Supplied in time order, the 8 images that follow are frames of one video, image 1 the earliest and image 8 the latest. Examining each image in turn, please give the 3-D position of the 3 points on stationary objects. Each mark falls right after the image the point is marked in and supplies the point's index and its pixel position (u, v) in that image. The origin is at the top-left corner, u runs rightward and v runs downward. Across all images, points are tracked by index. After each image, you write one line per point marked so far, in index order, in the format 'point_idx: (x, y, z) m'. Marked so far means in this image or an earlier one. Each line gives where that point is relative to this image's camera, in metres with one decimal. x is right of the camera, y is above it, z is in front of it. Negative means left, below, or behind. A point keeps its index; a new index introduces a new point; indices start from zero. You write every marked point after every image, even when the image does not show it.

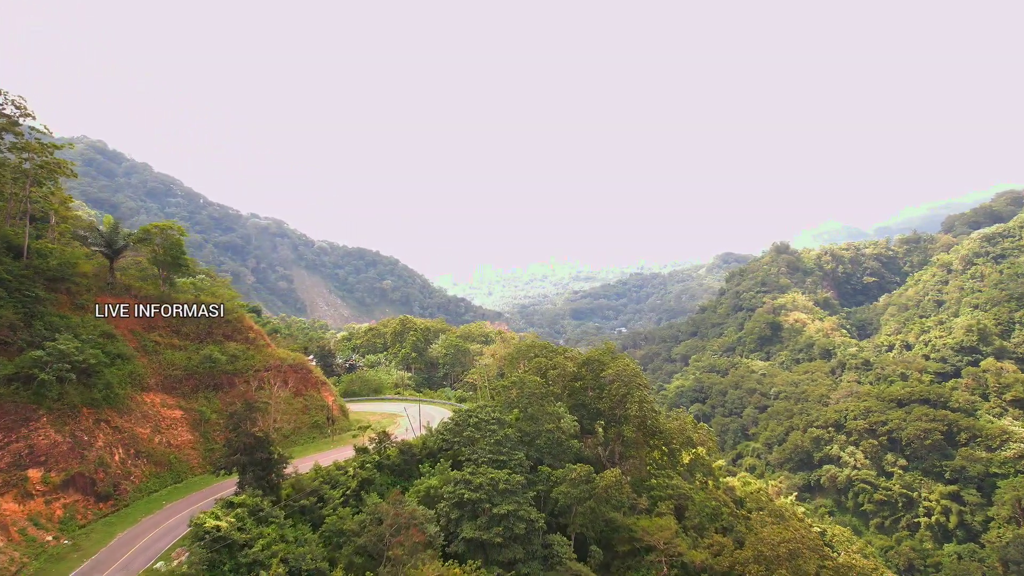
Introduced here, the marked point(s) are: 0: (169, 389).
0: (-8.6, -2.5, +16.9) m
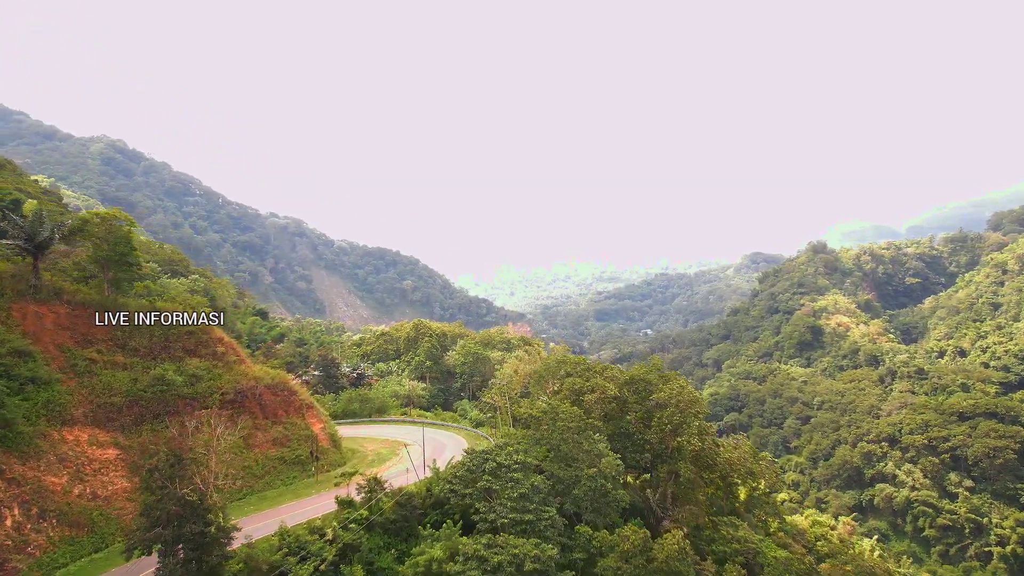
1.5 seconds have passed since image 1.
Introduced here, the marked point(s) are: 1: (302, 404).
0: (-8.0, -2.6, +13.2) m
1: (-5.5, -3.0, +17.8) m
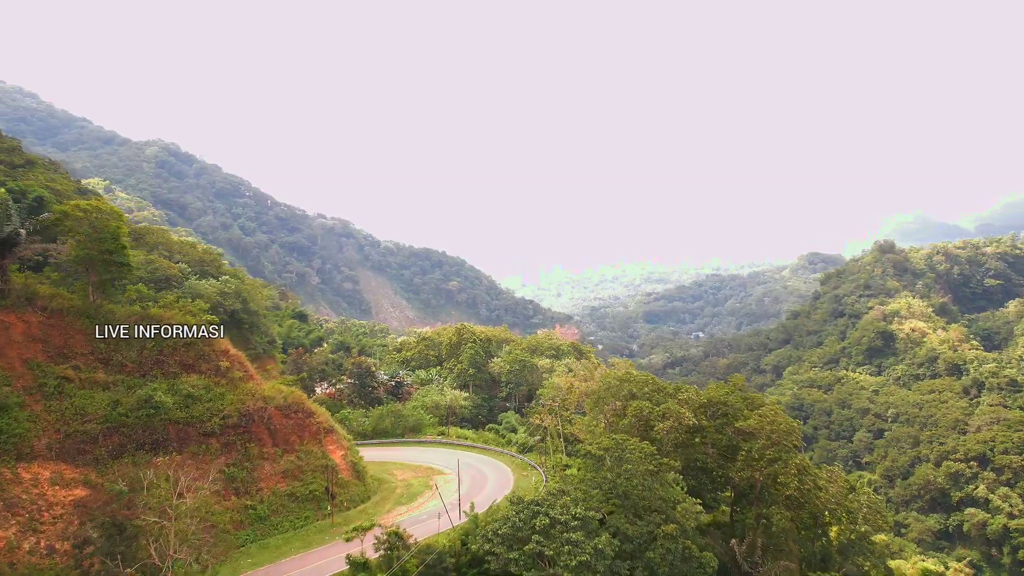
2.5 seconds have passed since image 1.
0: (-7.1, -2.7, +10.9) m
1: (-4.3, -3.1, +15.3) m
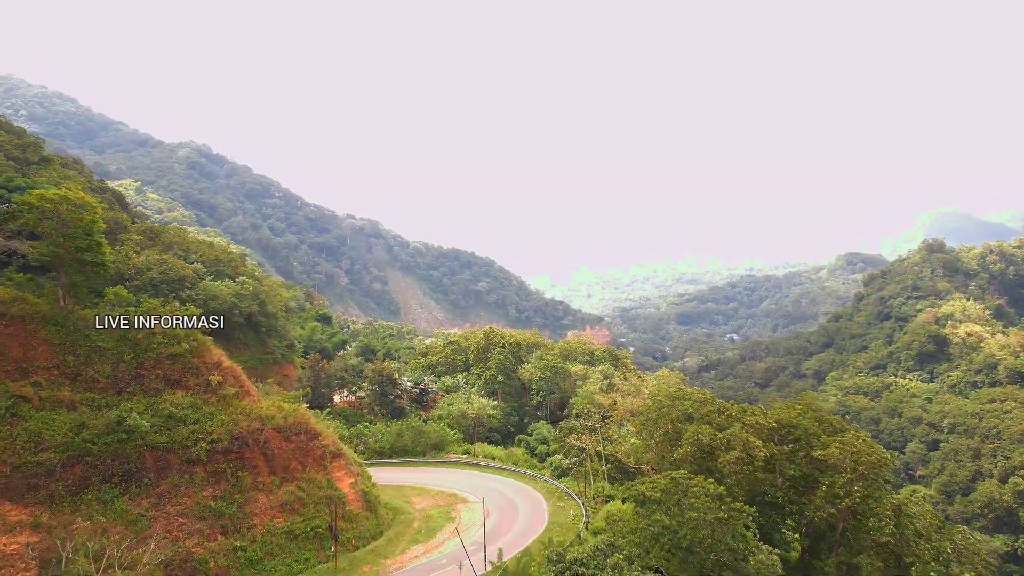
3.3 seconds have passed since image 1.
0: (-6.6, -2.7, +9.1) m
1: (-3.6, -3.2, +13.4) m
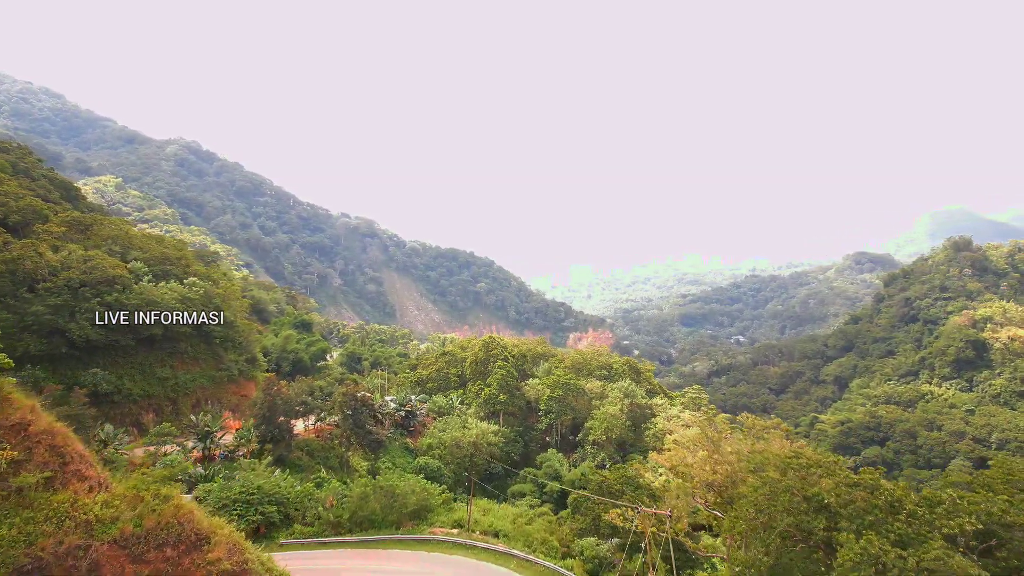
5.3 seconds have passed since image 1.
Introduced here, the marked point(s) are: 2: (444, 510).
0: (-6.4, -2.8, +3.8) m
1: (-3.4, -3.3, +8.0) m
2: (-1.5, -4.8, +15.5) m
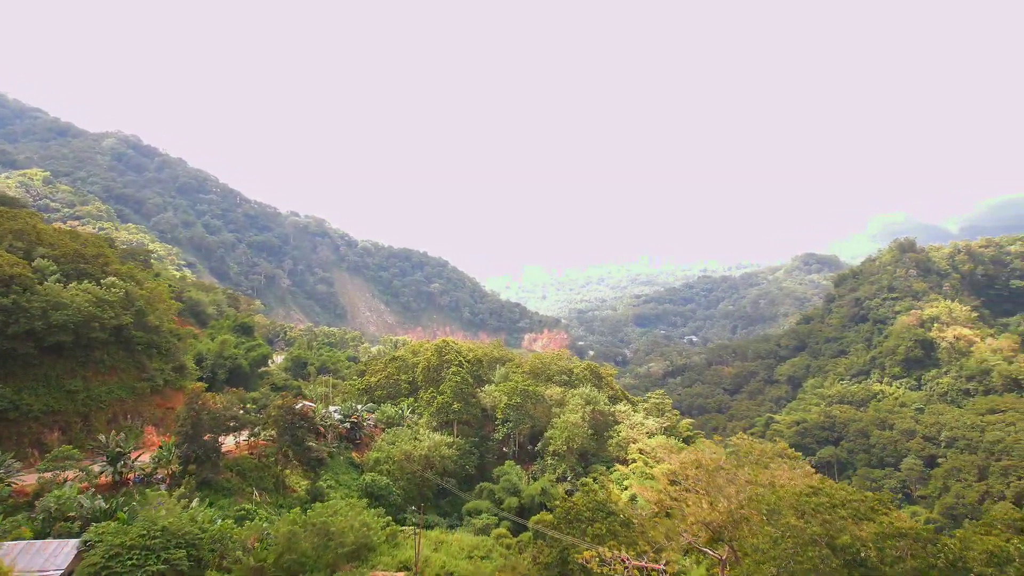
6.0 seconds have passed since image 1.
0: (-6.5, -2.8, +1.6) m
1: (-3.8, -3.3, +6.0) m
2: (-2.4, -4.8, +13.6) m
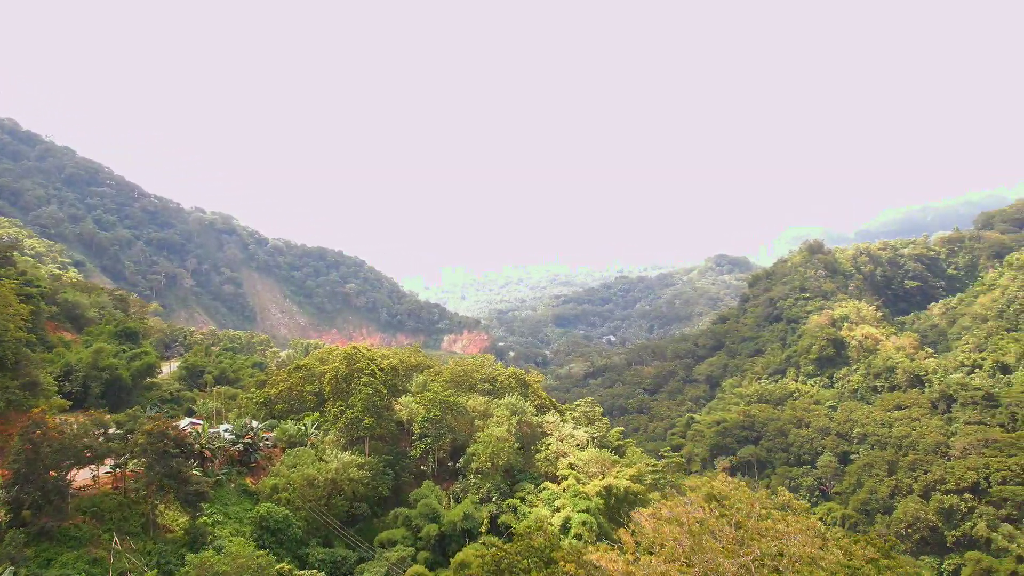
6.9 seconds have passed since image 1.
0: (-6.4, -2.9, -1.6) m
1: (-4.3, -3.3, +3.2) m
2: (-3.7, -4.9, +10.9) m
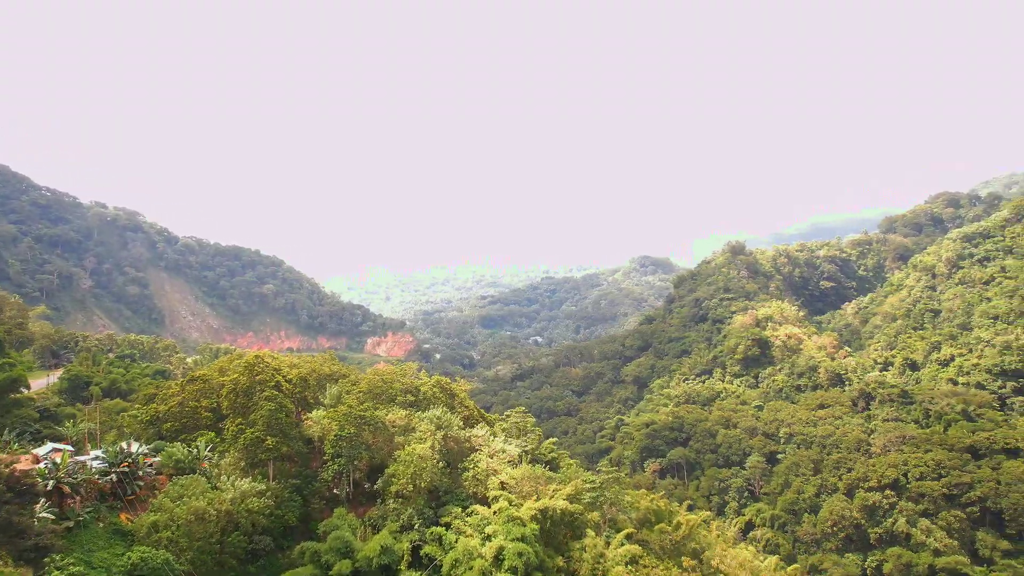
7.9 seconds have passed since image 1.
0: (-6.0, -2.9, -4.5) m
1: (-4.4, -3.3, +0.4) m
2: (-4.6, -4.9, +8.1) m
